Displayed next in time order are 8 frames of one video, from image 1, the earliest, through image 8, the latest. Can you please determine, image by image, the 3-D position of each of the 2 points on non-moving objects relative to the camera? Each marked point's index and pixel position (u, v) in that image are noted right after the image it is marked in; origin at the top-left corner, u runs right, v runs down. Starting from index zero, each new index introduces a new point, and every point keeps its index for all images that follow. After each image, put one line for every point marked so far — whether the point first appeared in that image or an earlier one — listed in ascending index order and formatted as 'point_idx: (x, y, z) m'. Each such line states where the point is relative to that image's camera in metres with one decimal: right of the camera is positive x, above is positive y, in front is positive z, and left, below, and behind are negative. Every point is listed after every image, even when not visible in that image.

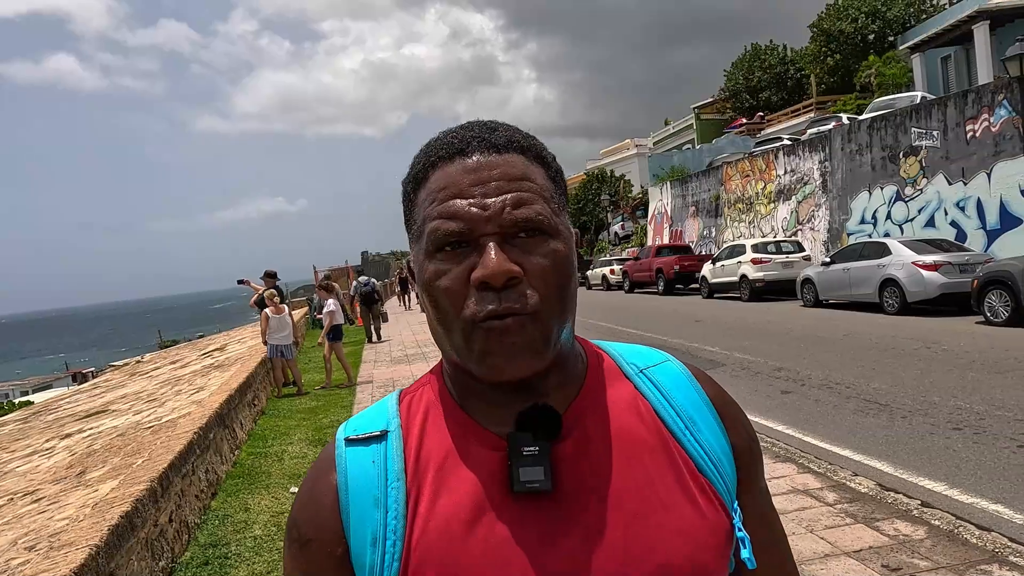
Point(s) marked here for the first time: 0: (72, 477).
0: (-3.0, -1.3, +5.2) m
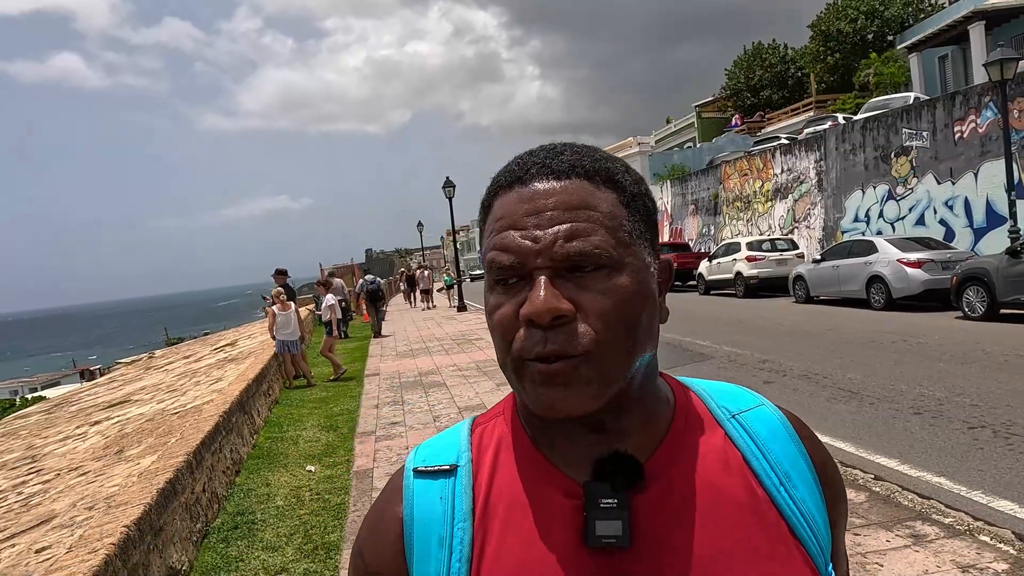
0: (-3.0, -1.3, +5.7) m
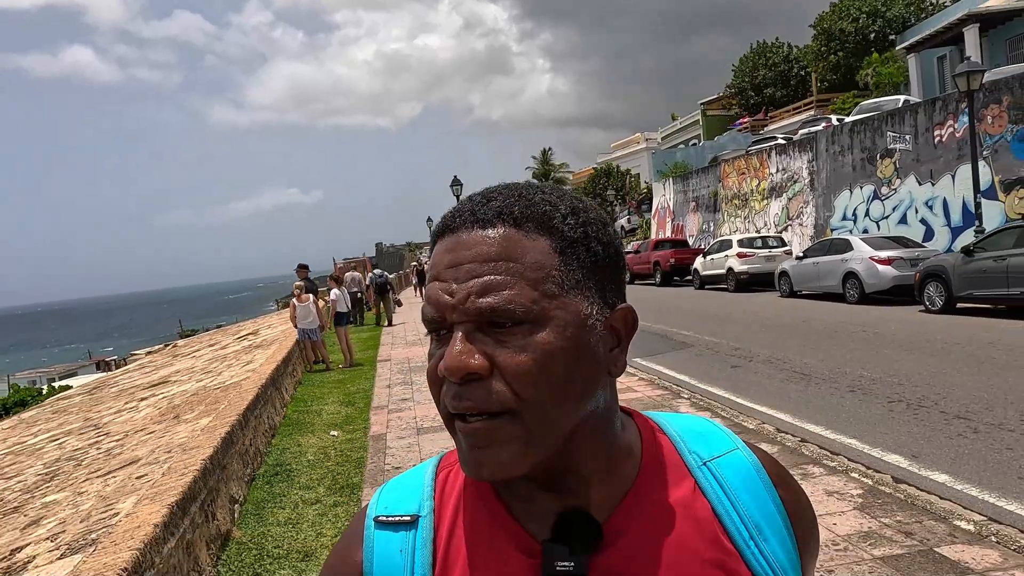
0: (-3.1, -1.2, +6.9) m
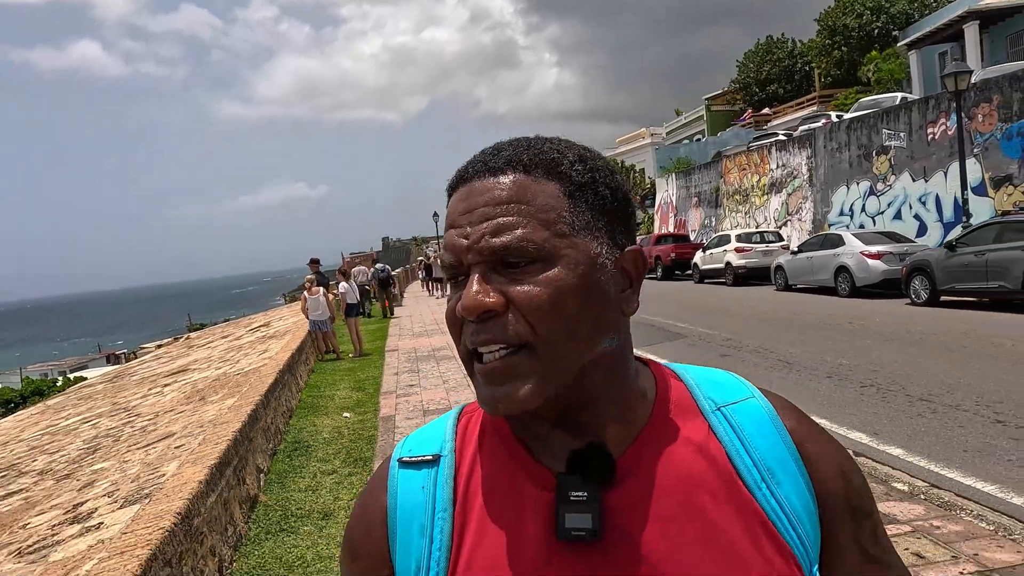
0: (-3.1, -1.1, +7.5) m
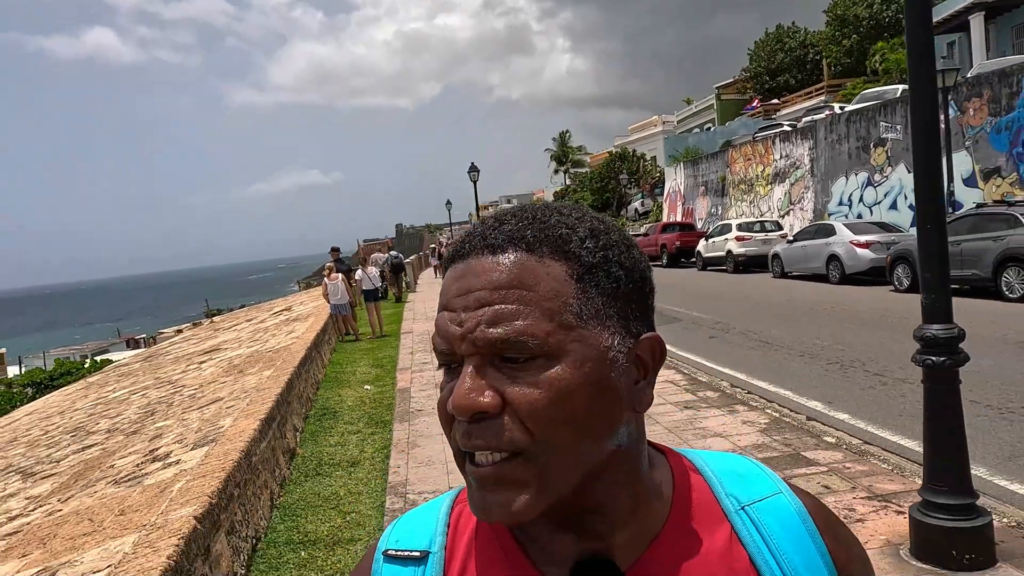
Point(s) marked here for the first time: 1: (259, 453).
0: (-3.1, -1.0, +8.5) m
1: (-1.7, -1.1, +5.0) m
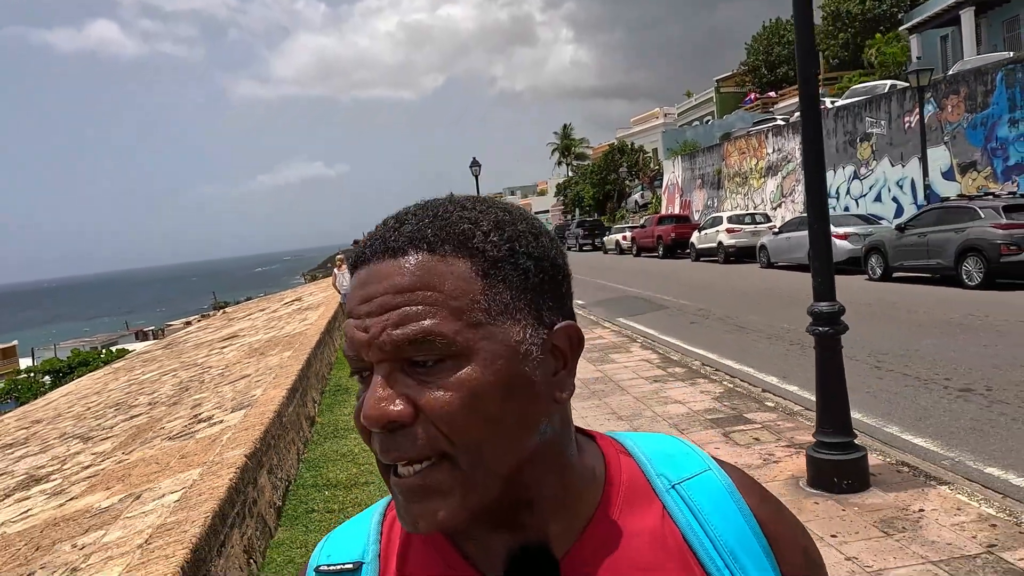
0: (-3.2, -0.8, +9.5) m
1: (-1.8, -1.0, +5.9) m
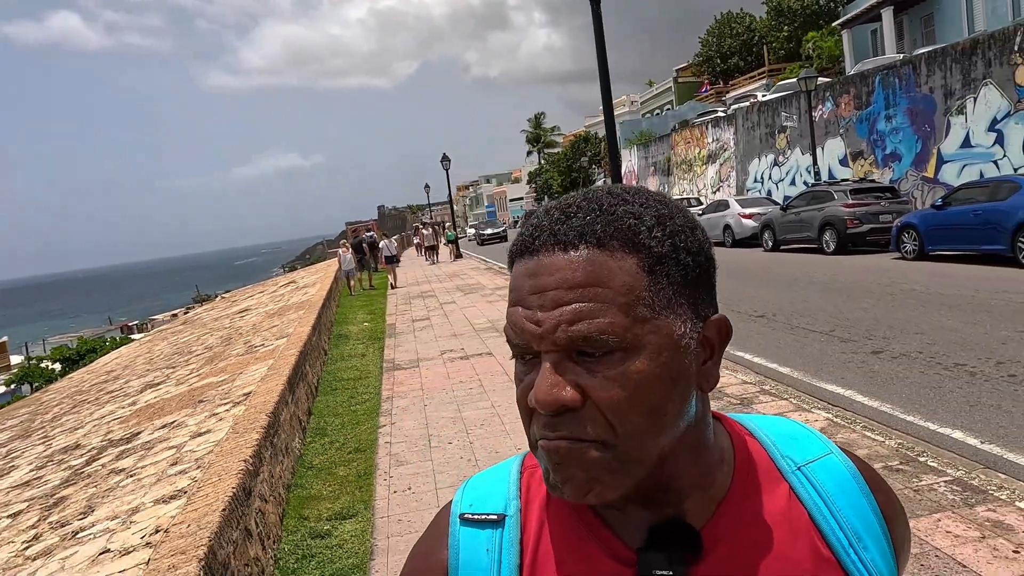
0: (-3.9, -0.5, +12.6) m
1: (-2.4, -0.7, +9.1) m
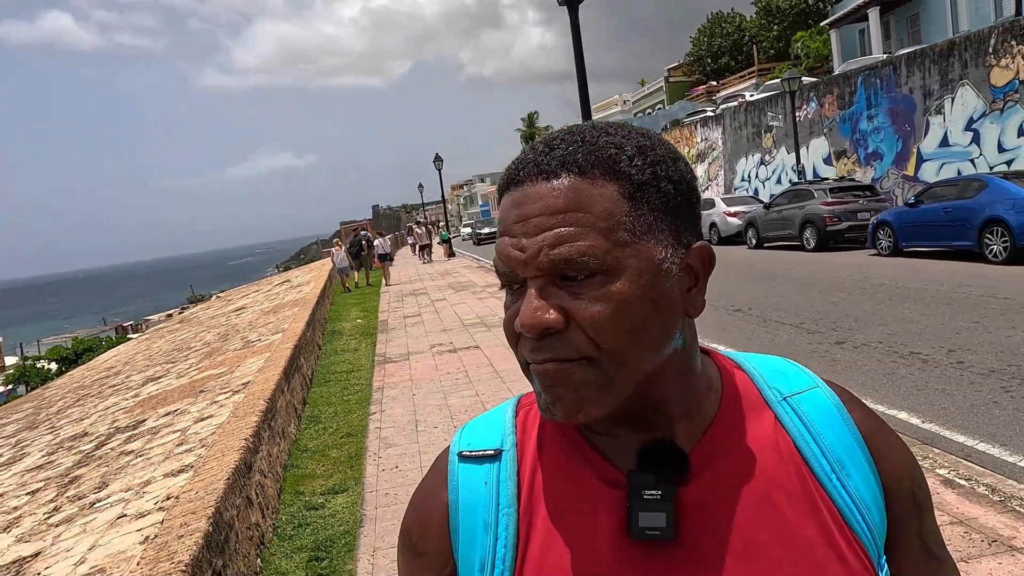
0: (-4.1, -0.4, +13.0) m
1: (-2.6, -0.6, +9.5) m
